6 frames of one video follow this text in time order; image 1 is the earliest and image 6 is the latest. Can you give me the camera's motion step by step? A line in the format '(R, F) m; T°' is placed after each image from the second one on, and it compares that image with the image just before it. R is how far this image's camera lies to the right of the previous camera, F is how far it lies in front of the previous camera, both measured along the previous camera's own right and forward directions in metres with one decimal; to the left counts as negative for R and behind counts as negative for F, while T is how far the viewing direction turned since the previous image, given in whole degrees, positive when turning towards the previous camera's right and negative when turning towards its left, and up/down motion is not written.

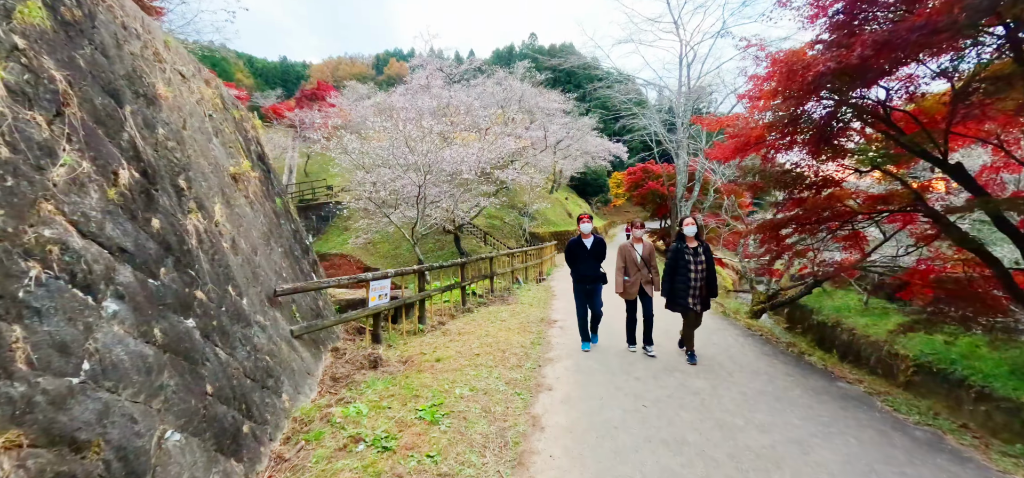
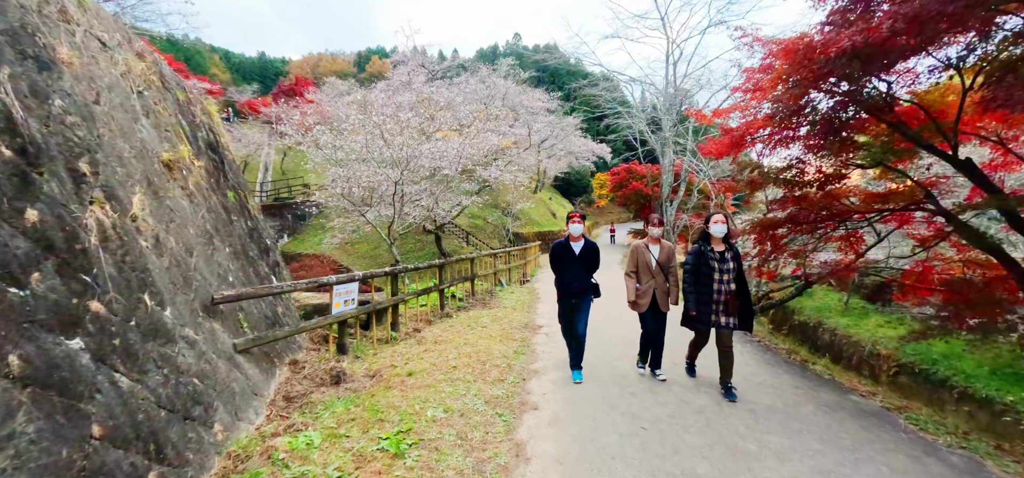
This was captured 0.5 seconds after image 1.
(0.0, +0.5) m; +2°
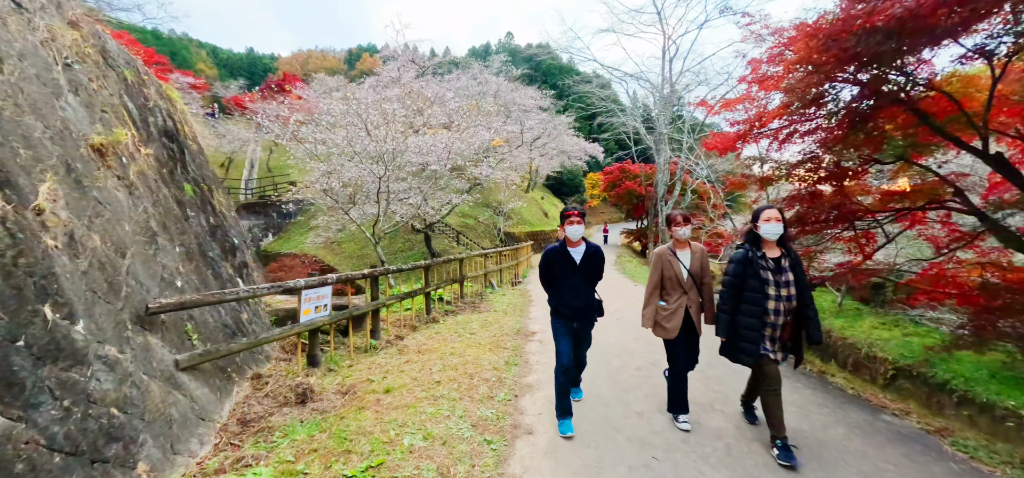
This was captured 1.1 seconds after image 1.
(0.0, +0.5) m; +1°
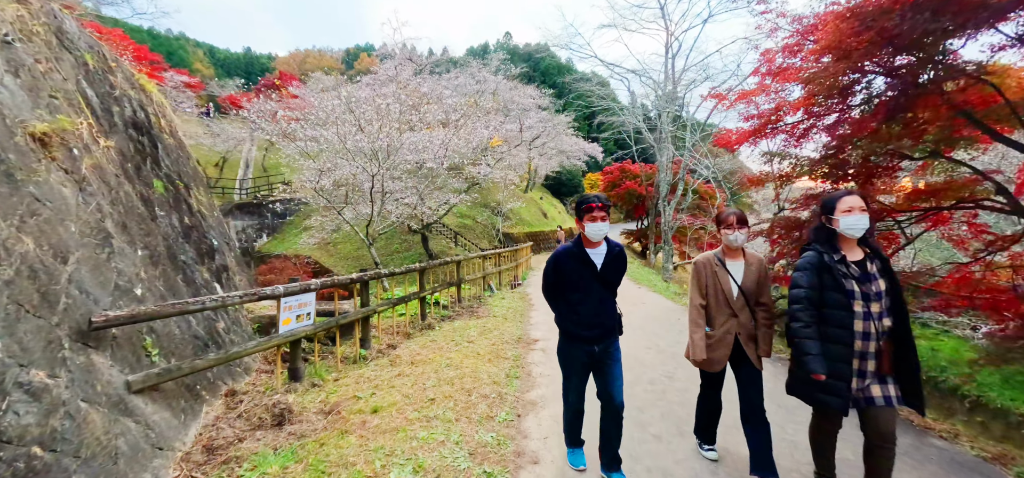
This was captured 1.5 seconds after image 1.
(0.0, +0.4) m; 0°
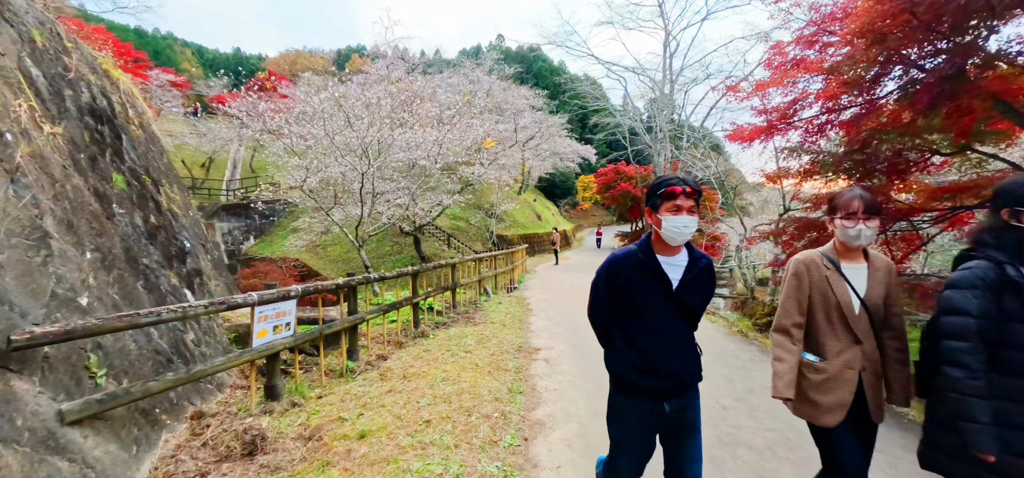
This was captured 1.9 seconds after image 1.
(-0.1, +0.4) m; +1°
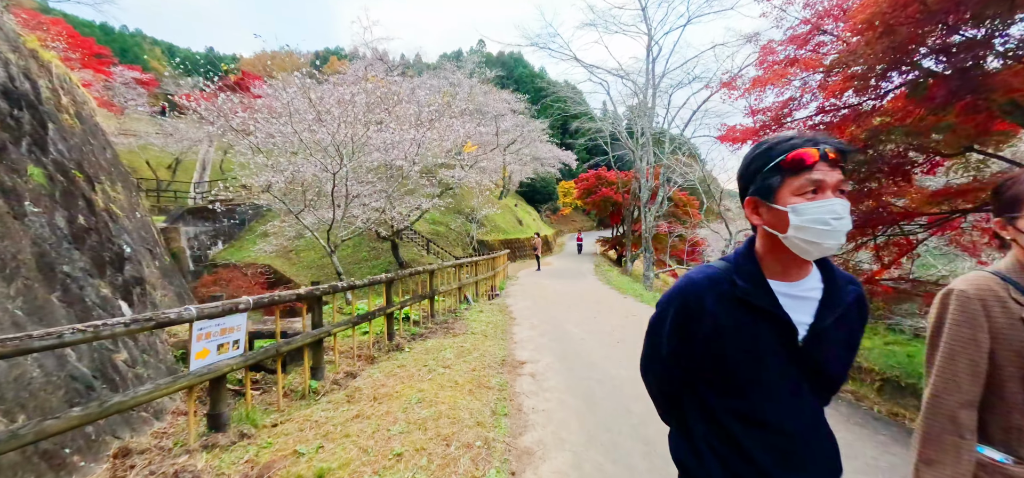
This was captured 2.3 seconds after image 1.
(0.0, +0.4) m; +2°
